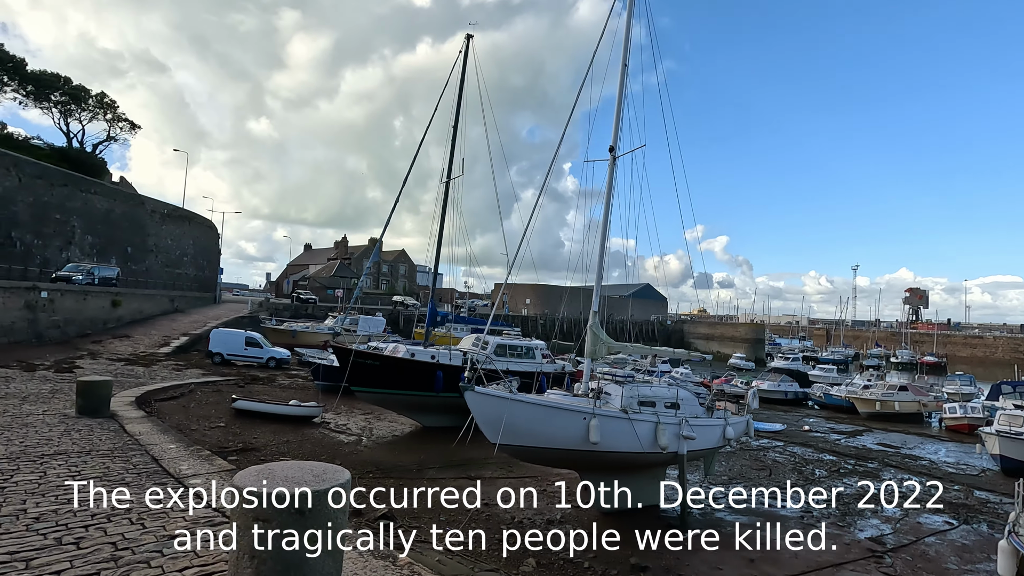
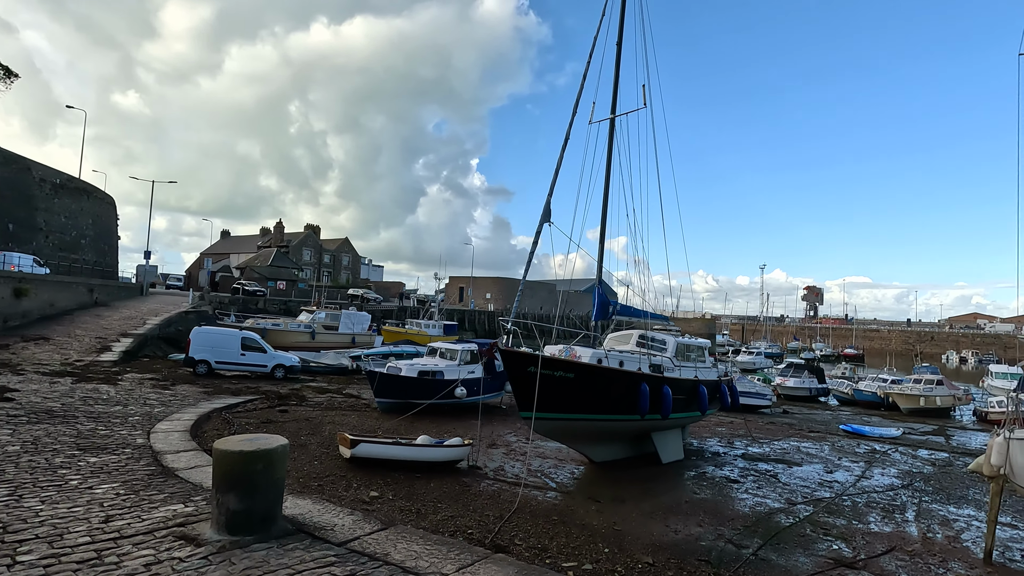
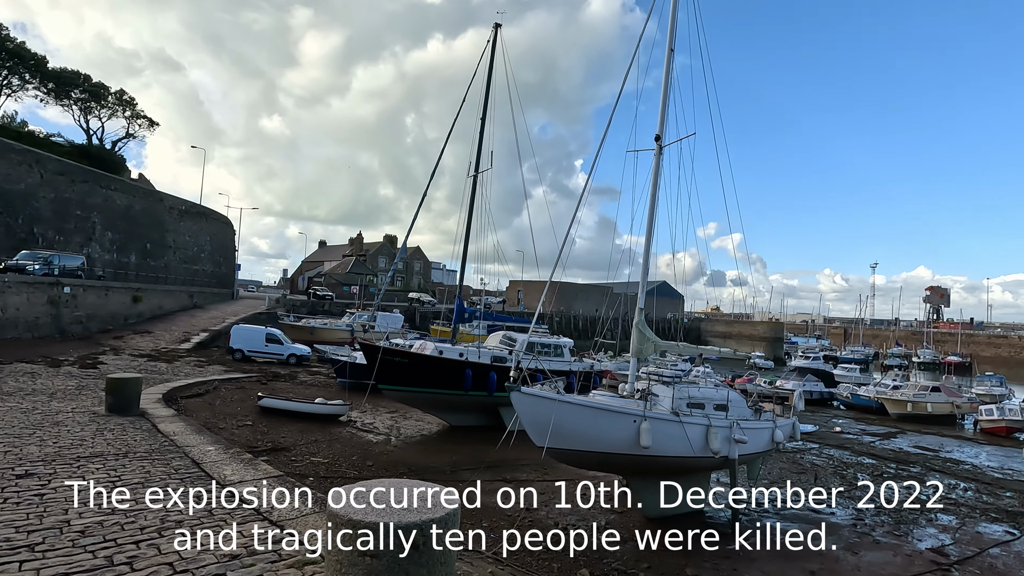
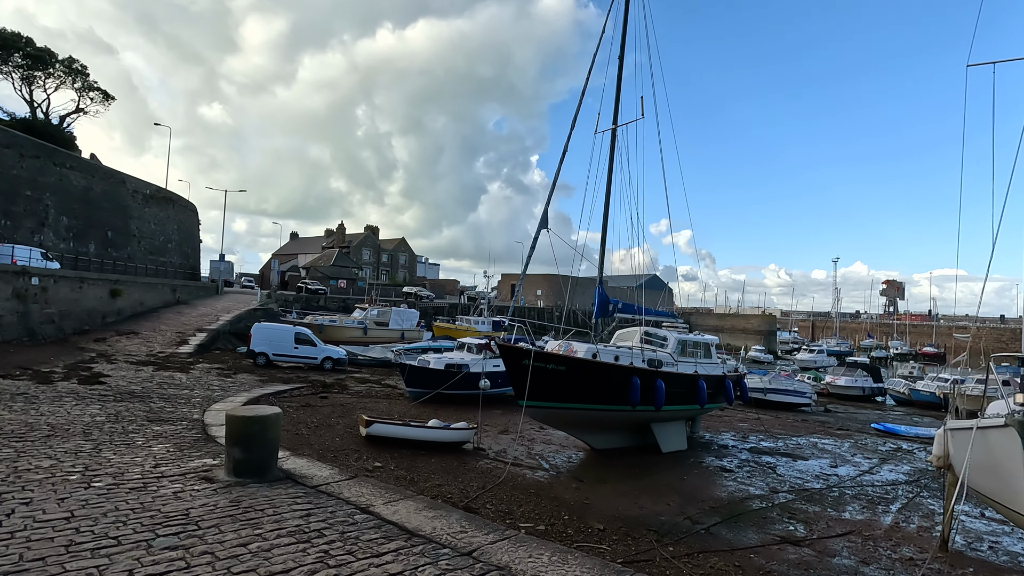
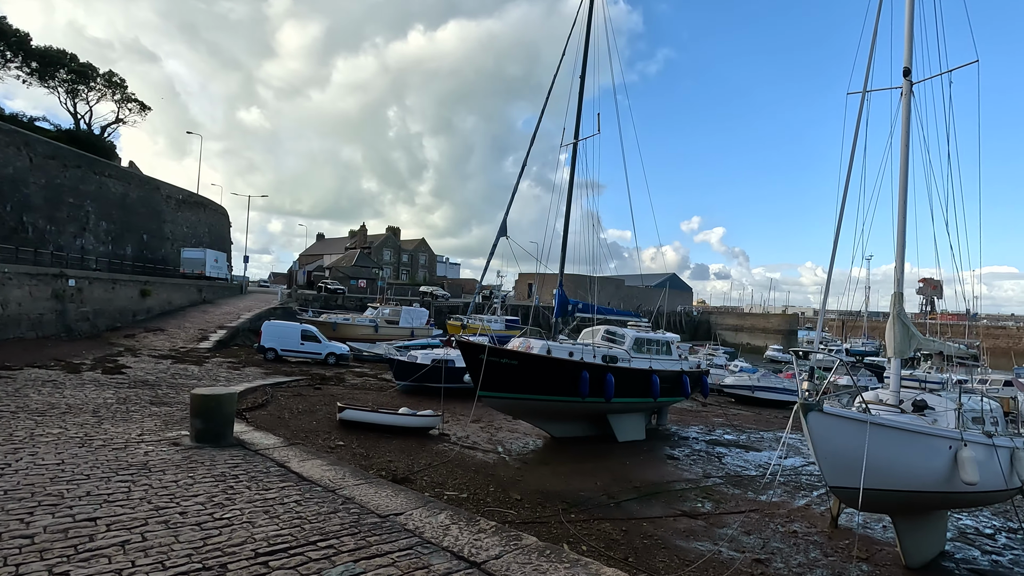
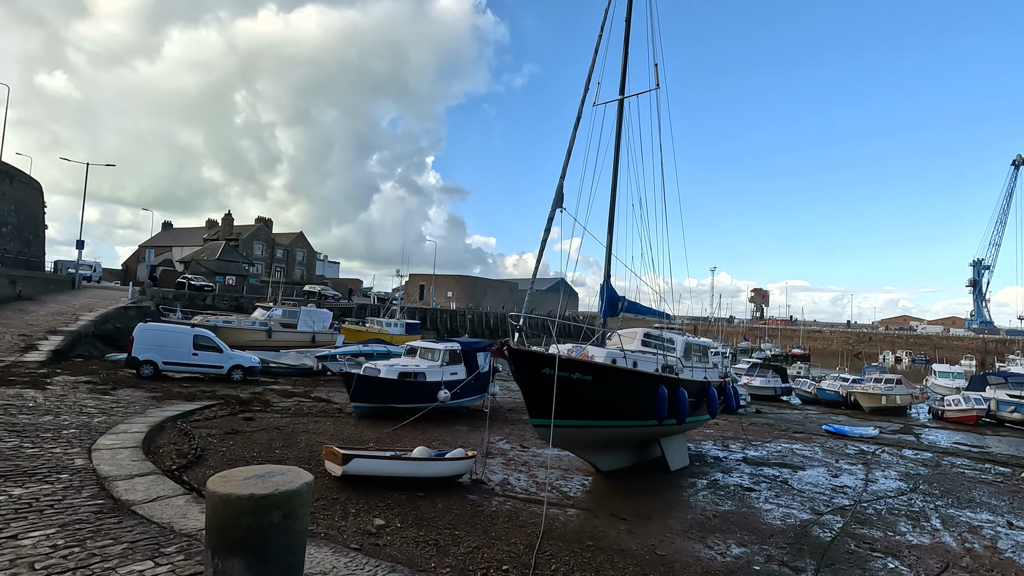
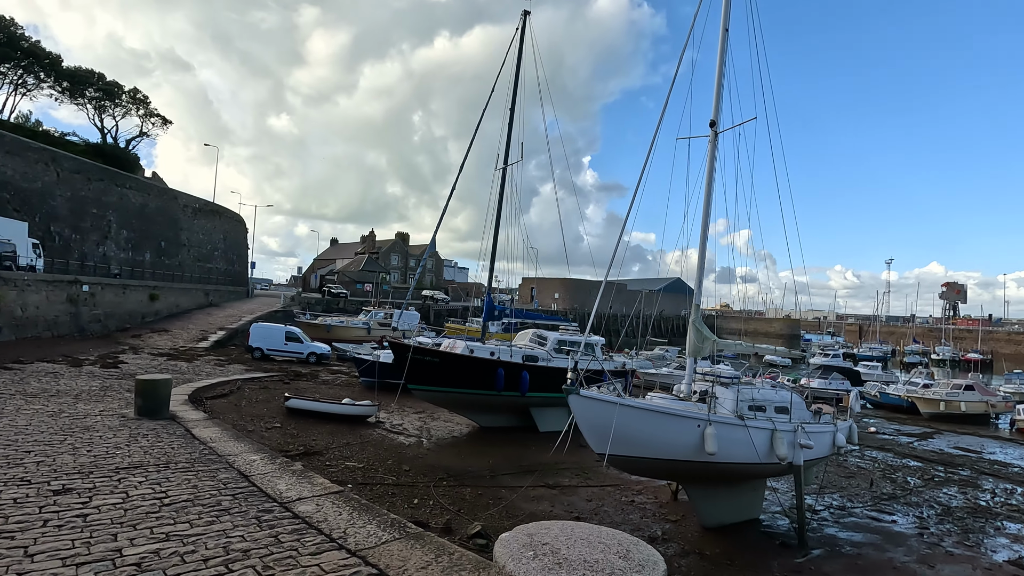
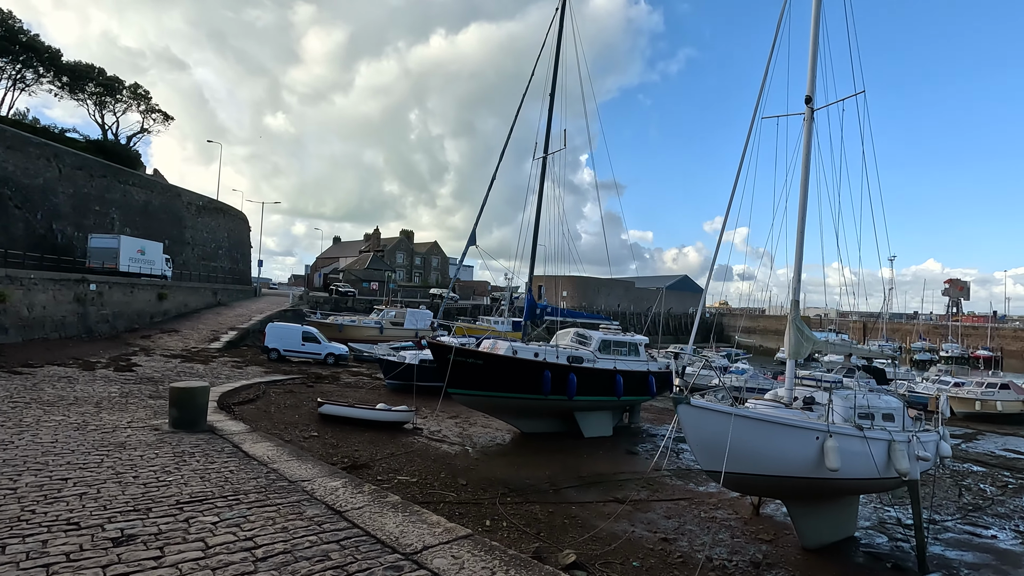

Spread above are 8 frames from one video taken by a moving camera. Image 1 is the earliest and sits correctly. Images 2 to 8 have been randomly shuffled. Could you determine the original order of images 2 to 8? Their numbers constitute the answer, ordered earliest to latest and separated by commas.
3, 7, 8, 5, 4, 2, 6
